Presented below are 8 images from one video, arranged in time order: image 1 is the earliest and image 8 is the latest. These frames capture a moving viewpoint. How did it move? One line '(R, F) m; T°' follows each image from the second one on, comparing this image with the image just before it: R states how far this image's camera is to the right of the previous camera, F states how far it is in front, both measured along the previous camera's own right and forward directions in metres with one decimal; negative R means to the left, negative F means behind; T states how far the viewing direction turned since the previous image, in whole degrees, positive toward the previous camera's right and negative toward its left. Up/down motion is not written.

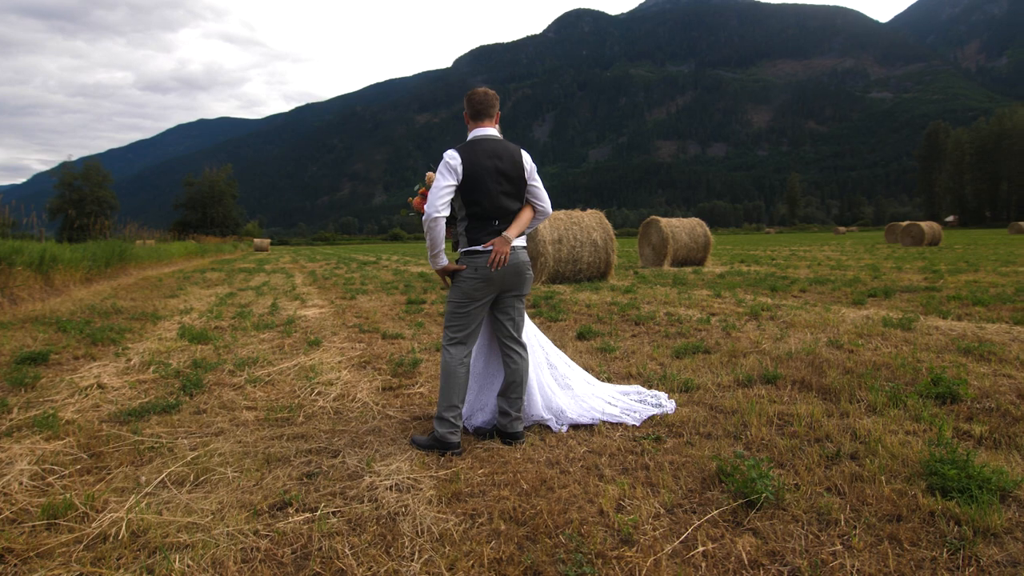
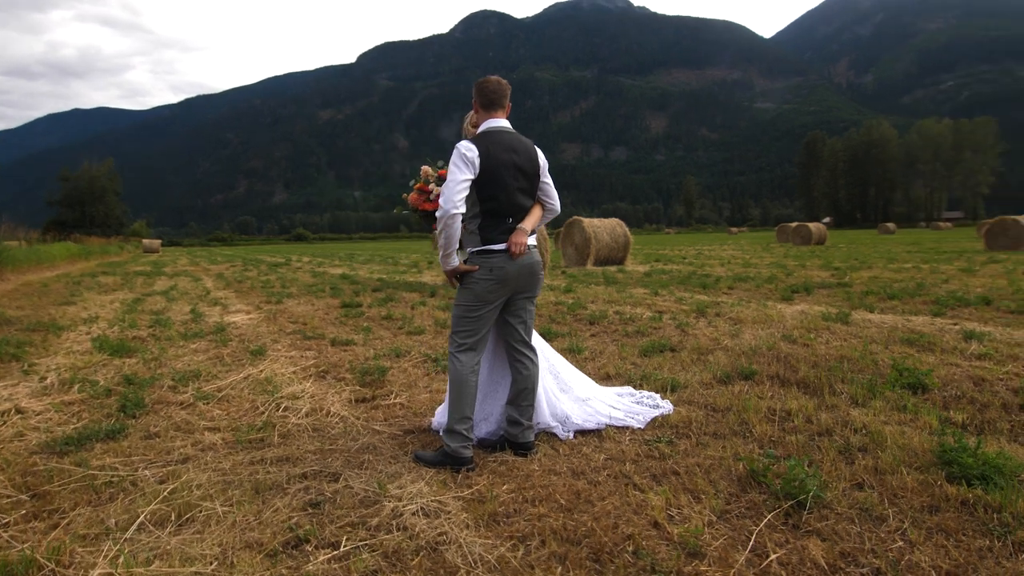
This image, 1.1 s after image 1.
(-0.7, +0.3) m; +9°
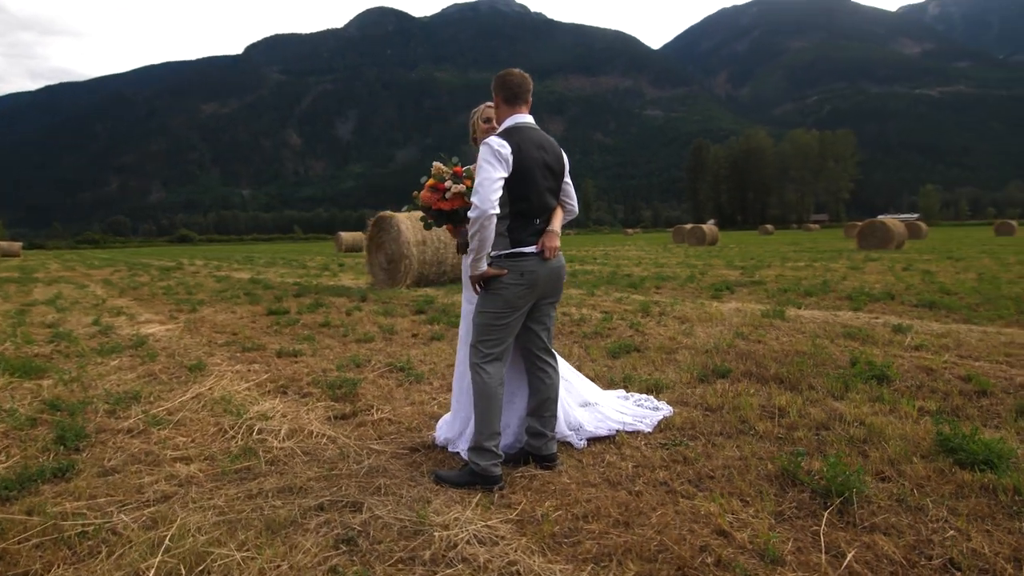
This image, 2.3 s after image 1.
(-0.8, +0.3) m; +10°
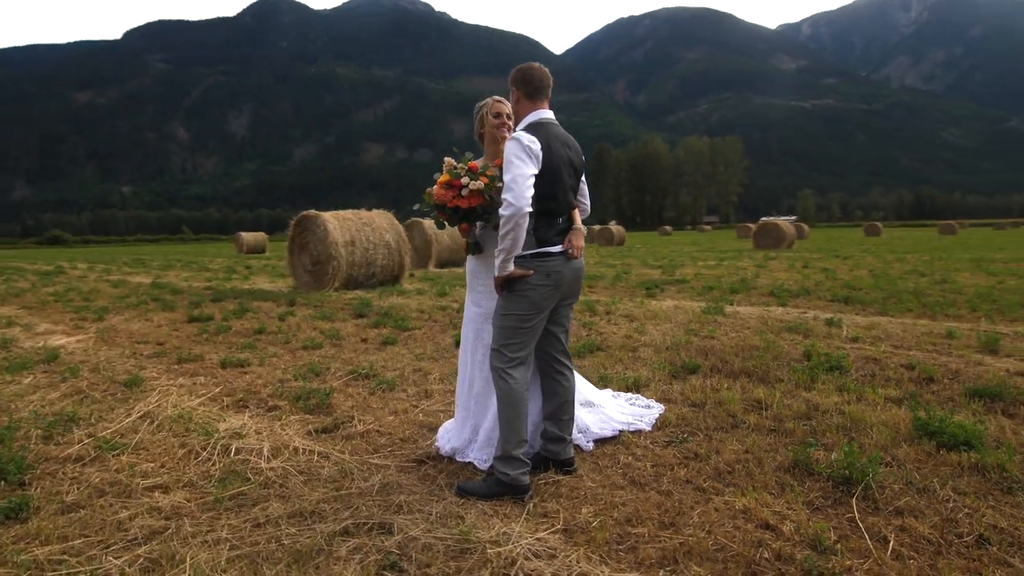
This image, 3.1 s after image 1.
(-0.7, +0.2) m; +9°
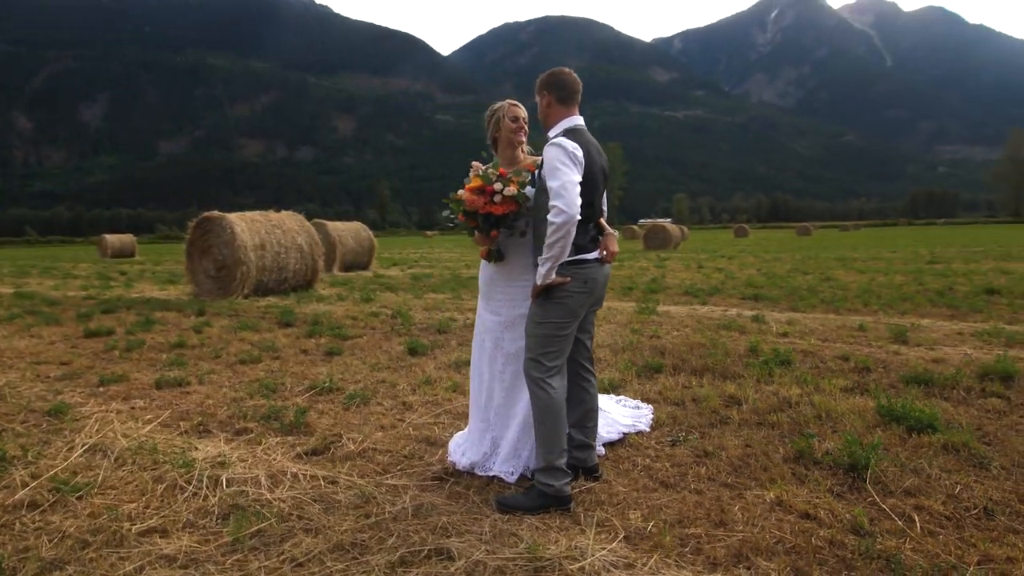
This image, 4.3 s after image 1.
(-0.8, +0.2) m; +11°
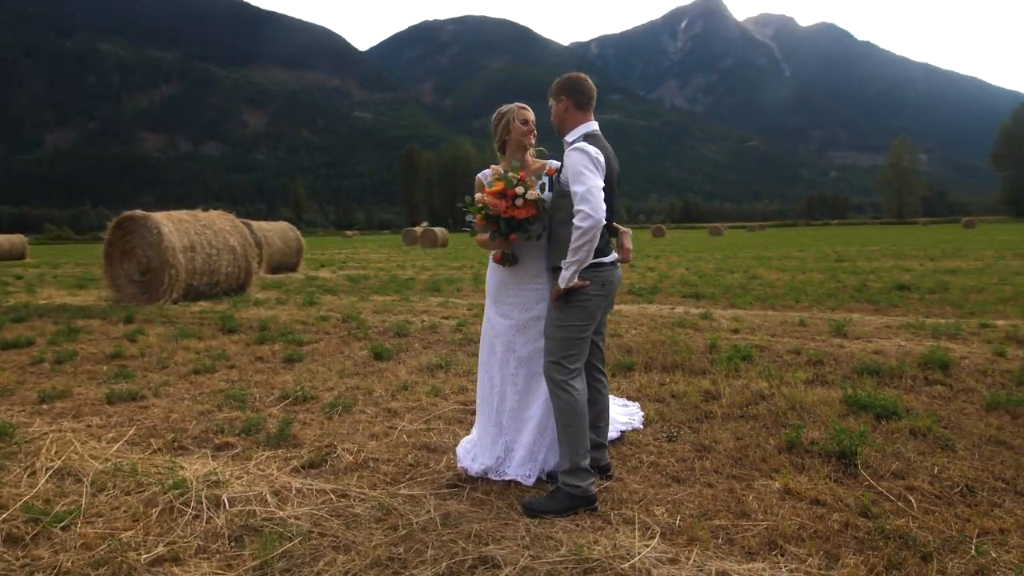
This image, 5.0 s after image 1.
(-0.6, 0.0) m; +8°
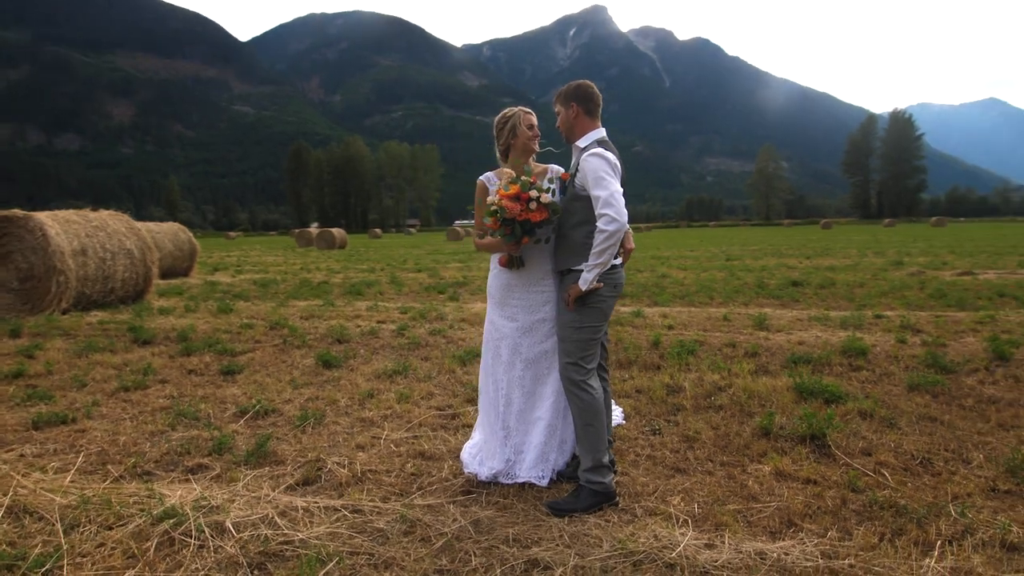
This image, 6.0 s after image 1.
(-0.7, +0.1) m; +10°
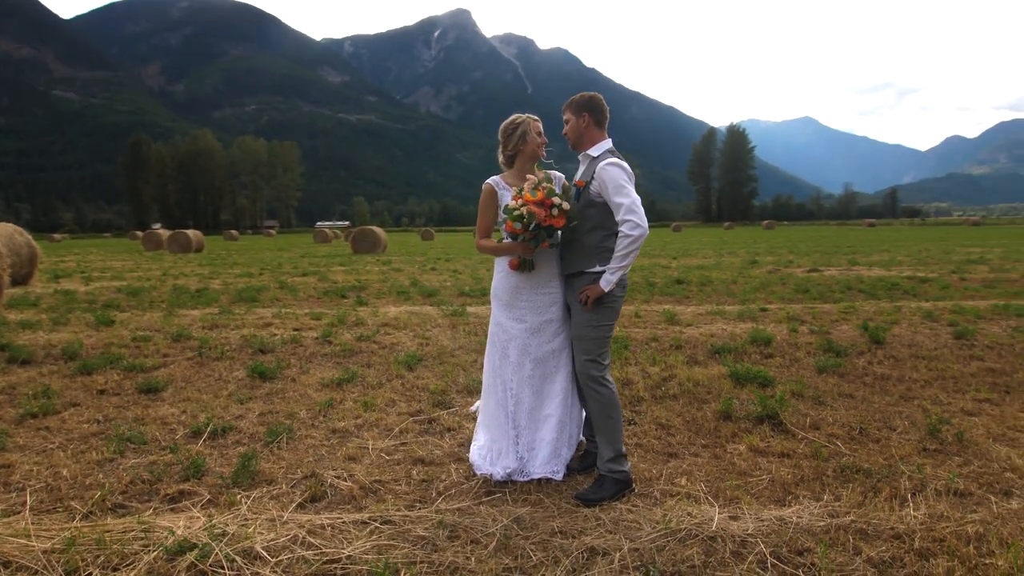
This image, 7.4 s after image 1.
(-0.9, 0.0) m; +13°
